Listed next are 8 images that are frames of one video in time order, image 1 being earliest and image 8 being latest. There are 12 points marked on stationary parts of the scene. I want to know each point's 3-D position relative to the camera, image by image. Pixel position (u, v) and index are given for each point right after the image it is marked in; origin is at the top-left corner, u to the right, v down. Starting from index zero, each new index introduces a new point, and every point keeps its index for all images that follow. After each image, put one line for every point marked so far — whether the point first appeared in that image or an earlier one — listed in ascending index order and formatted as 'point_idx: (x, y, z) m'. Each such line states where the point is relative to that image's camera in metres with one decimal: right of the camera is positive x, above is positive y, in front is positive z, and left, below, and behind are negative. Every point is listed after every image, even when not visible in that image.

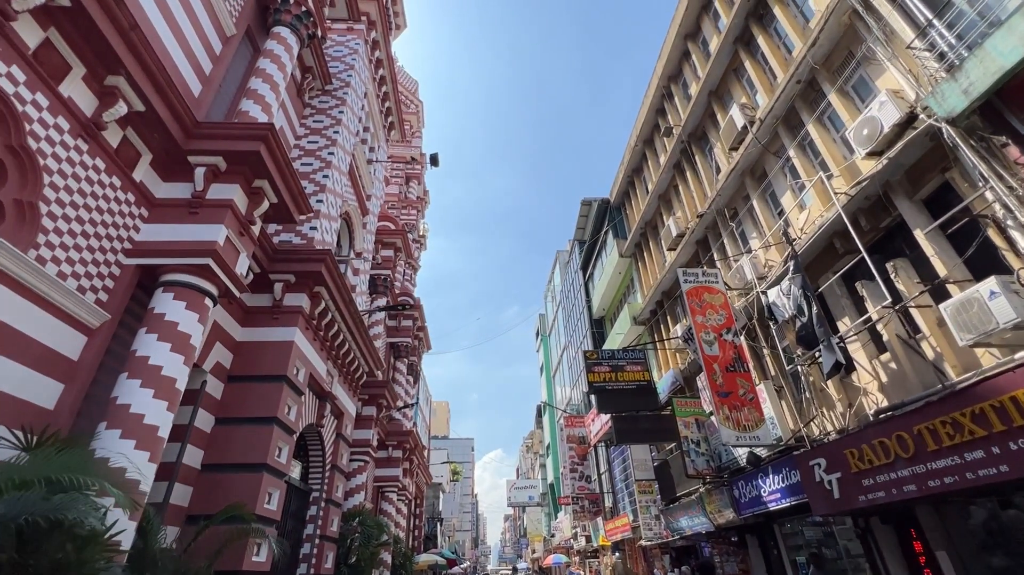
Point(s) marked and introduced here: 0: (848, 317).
0: (+9.1, -0.8, +12.9) m
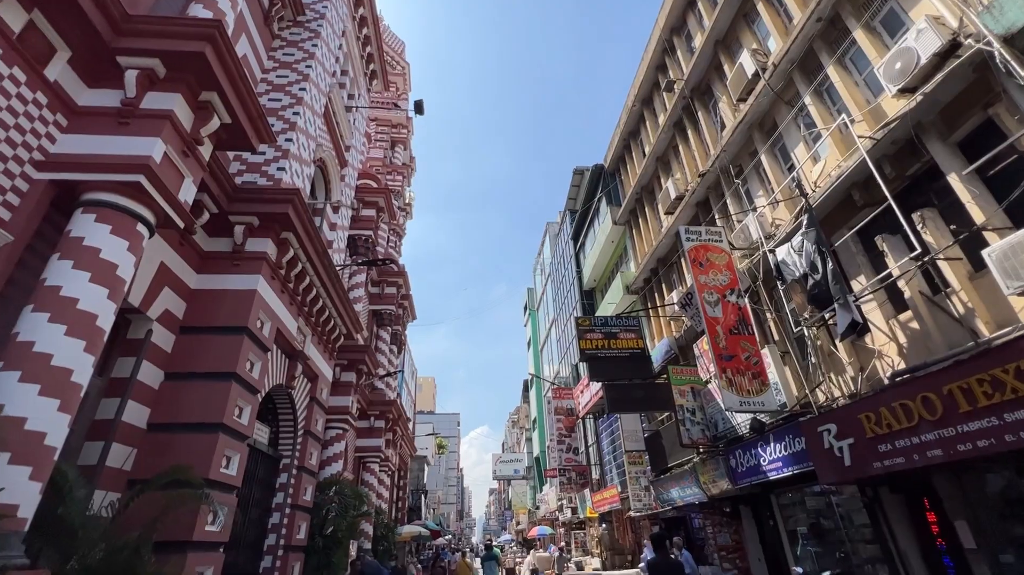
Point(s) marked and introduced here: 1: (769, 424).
0: (+8.9, +0.3, +12.0) m
1: (+7.3, -3.9, +13.4) m
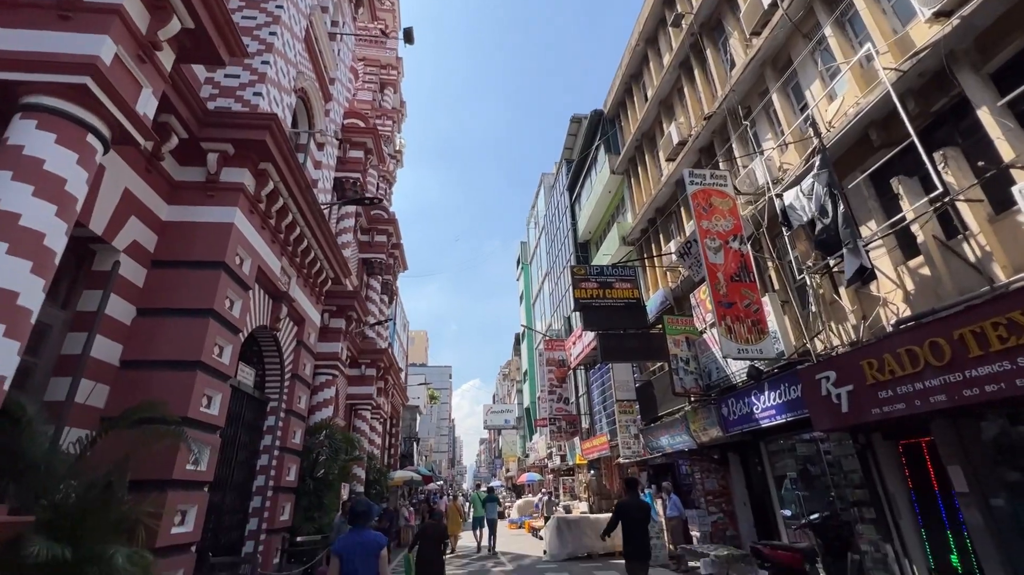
0: (+8.8, +1.6, +11.5) m
1: (+7.1, -2.4, +13.2) m
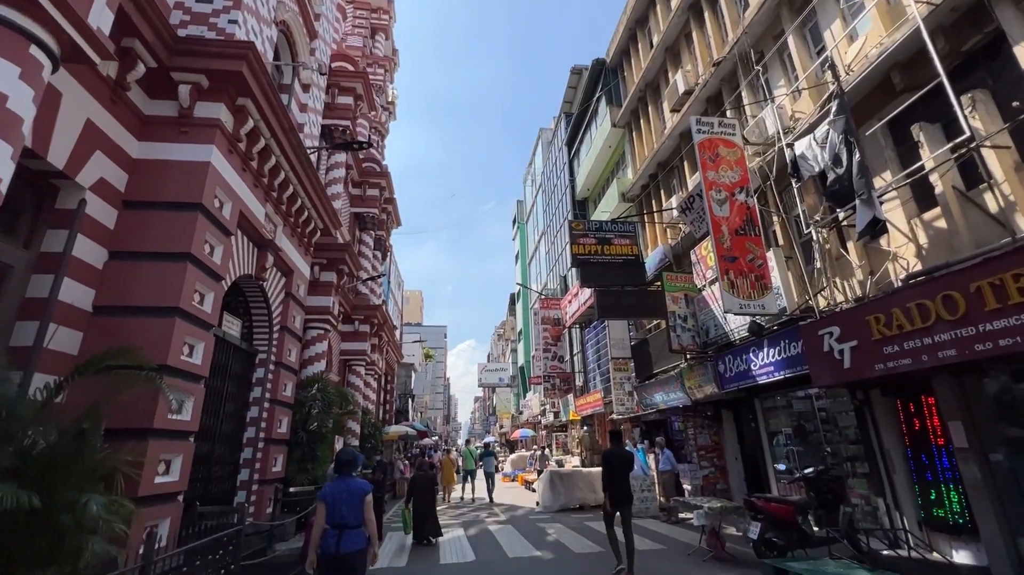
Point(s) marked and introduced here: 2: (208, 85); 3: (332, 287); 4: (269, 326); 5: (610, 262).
0: (+8.7, +2.7, +10.9) m
1: (+6.9, -1.2, +13.0) m
2: (-6.0, +4.0, +9.4) m
3: (-6.6, 0.0, +17.5) m
4: (-6.4, -1.0, +12.6) m
5: (+3.8, +1.0, +18.4) m
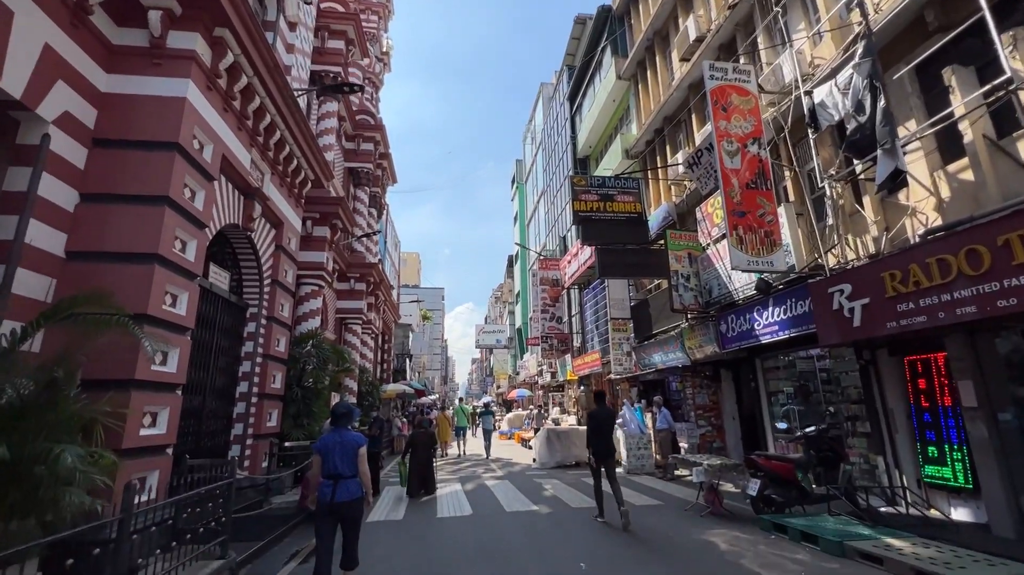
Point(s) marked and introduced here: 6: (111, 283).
0: (+8.7, +3.7, +10.3) m
1: (+6.9, 0.0, +12.6) m
2: (-6.0, +5.0, +8.5) m
3: (-6.7, +1.6, +16.9) m
4: (-6.5, +0.2, +12.1) m
5: (+3.8, +2.6, +17.9) m
6: (-6.2, +0.1, +7.3) m
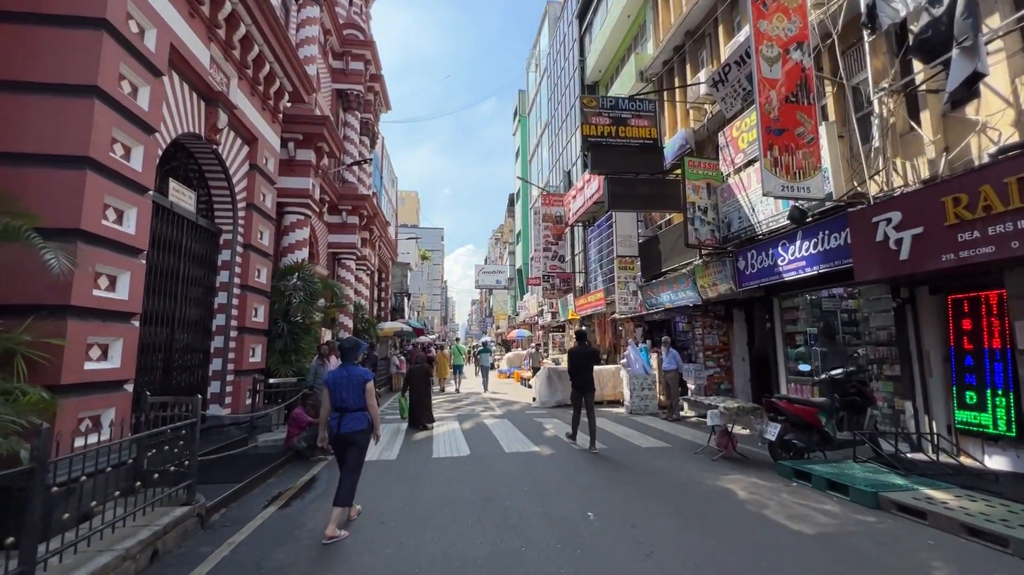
0: (+8.8, +5.0, +8.6) m
1: (+7.0, +1.6, +11.4) m
2: (-5.9, +6.3, +6.7) m
3: (-6.6, +3.9, +15.4) m
4: (-6.4, +1.9, +10.8) m
5: (+3.9, +4.9, +16.3) m
6: (-6.1, +1.3, +6.1) m
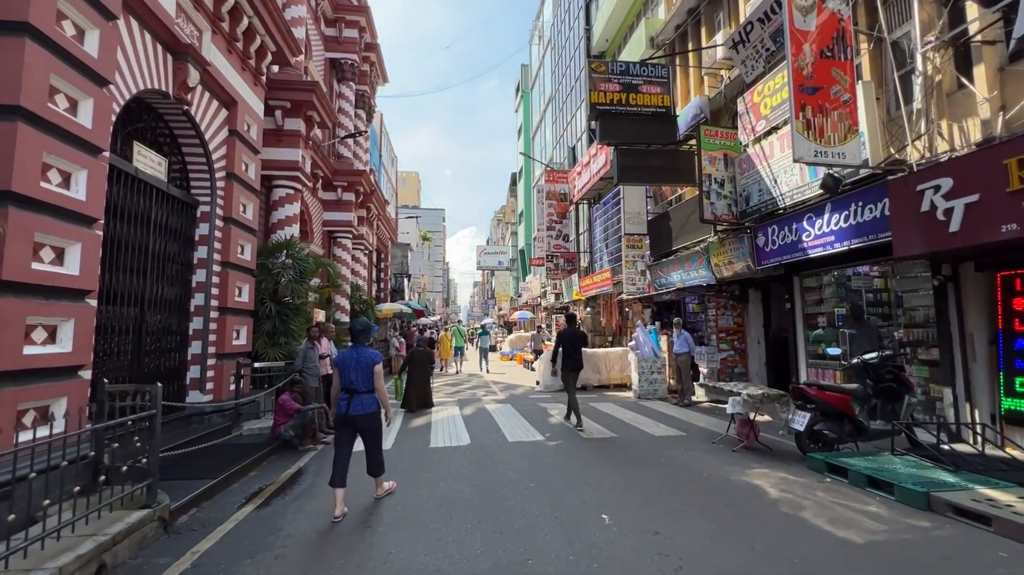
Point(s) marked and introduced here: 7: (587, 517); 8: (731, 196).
0: (+8.9, +5.4, +7.5) m
1: (+7.0, +2.2, +10.4) m
2: (-5.8, +6.6, +5.6) m
3: (-6.5, +4.6, +14.4) m
4: (-6.3, +2.4, +9.9) m
5: (+4.0, +5.6, +15.2) m
6: (-6.1, +1.6, +5.1) m
7: (+1.0, -3.0, +6.2) m
8: (+6.4, +2.7, +13.8) m
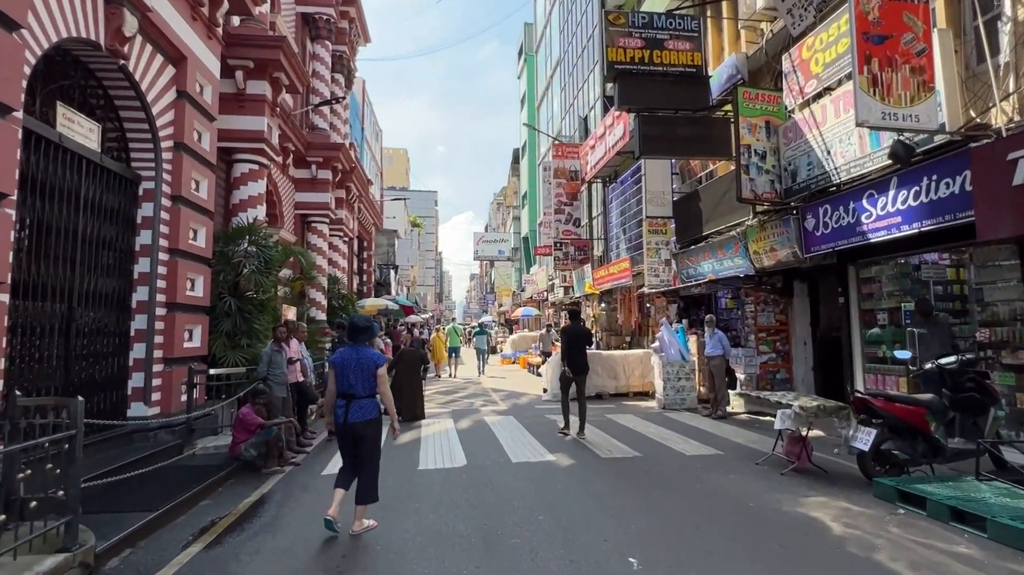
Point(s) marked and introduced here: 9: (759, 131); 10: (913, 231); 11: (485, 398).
0: (+8.9, +5.5, +5.8) m
1: (+7.1, +2.3, +8.7) m
2: (-5.8, +6.7, +4.0) m
3: (-6.4, +4.8, +12.8) m
4: (-6.3, +2.6, +8.3) m
5: (+4.1, +5.8, +13.5) m
6: (-6.0, +1.7, +3.6) m
7: (+1.0, -2.9, +4.6) m
8: (+6.5, +2.9, +12.1) m
9: (+6.0, +3.8, +11.9) m
10: (+7.2, +1.1, +8.5) m
11: (-0.6, -2.8, +12.0) m
